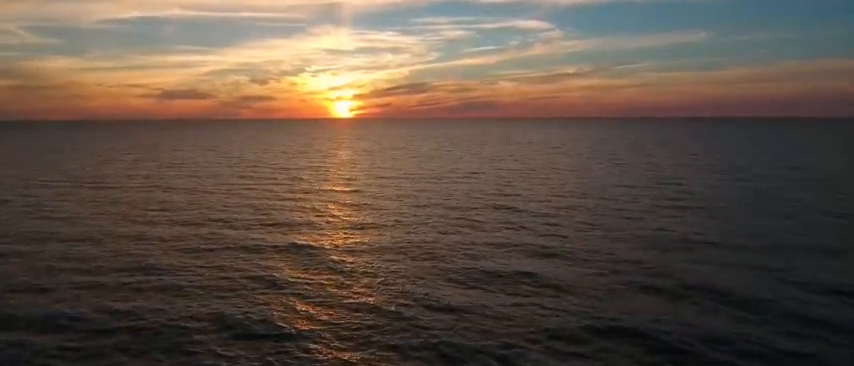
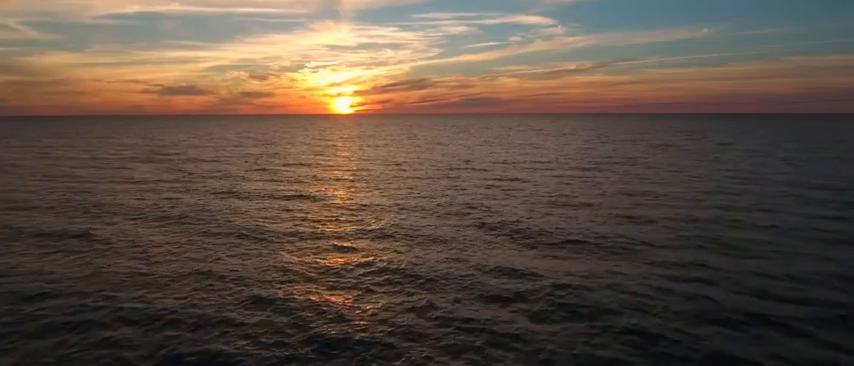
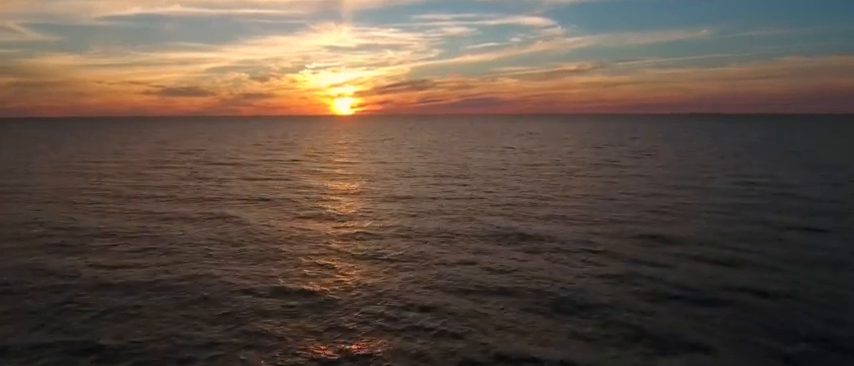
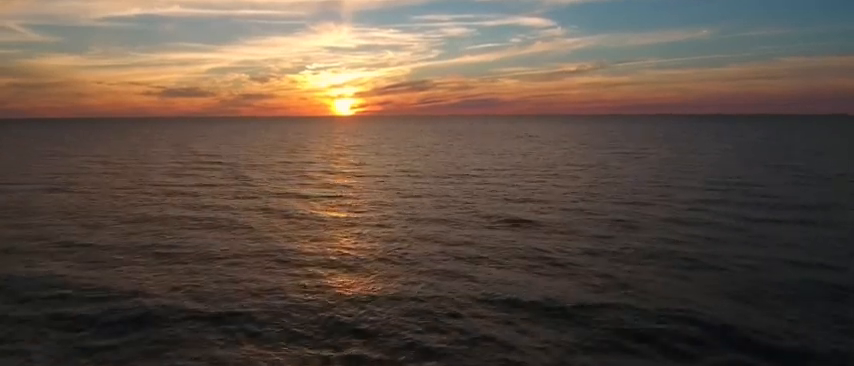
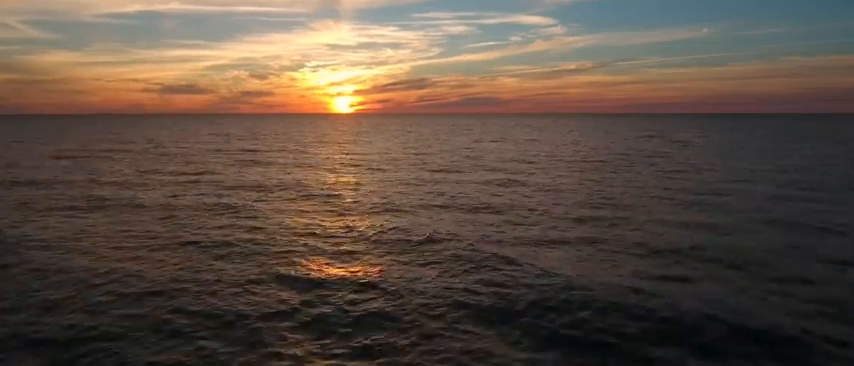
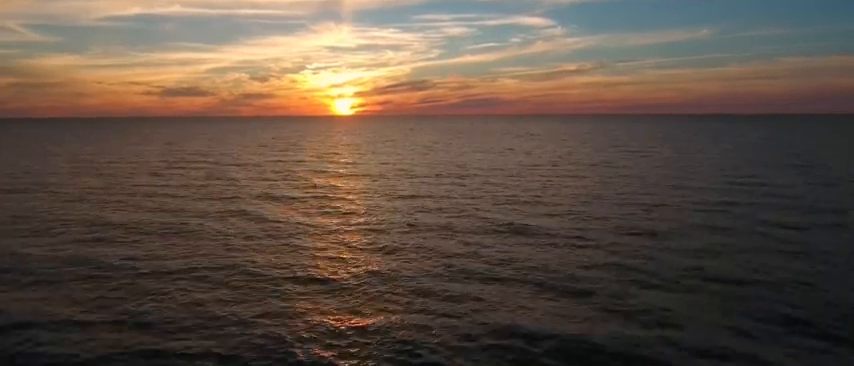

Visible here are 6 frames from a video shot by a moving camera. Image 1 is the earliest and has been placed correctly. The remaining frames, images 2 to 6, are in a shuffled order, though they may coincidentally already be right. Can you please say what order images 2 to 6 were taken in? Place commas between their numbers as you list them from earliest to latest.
4, 6, 3, 2, 5
